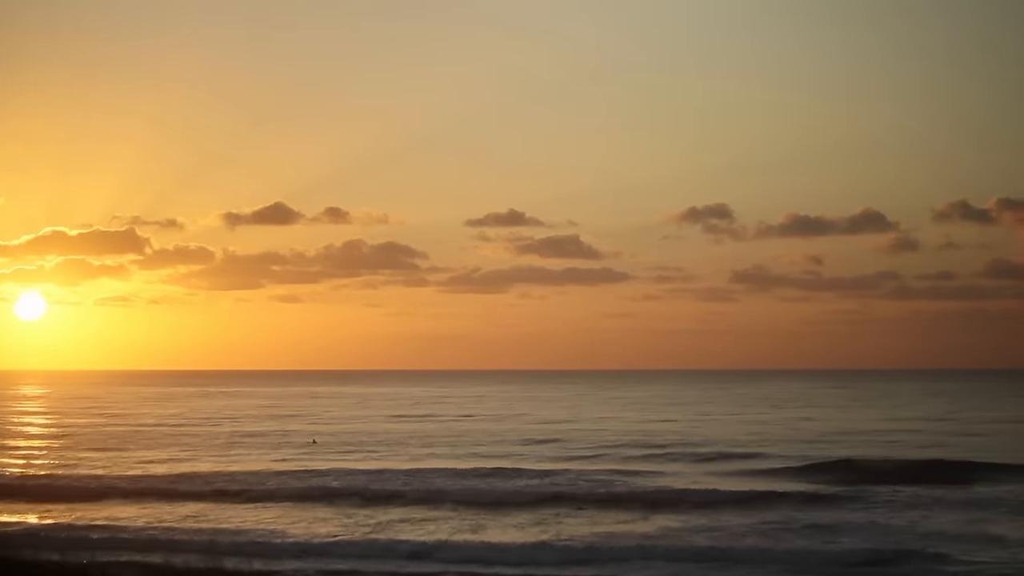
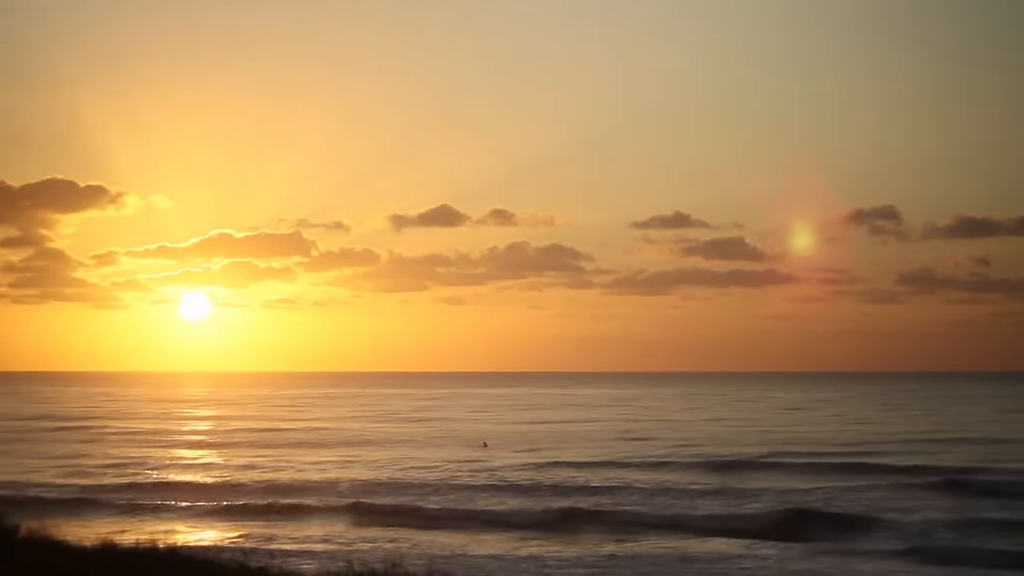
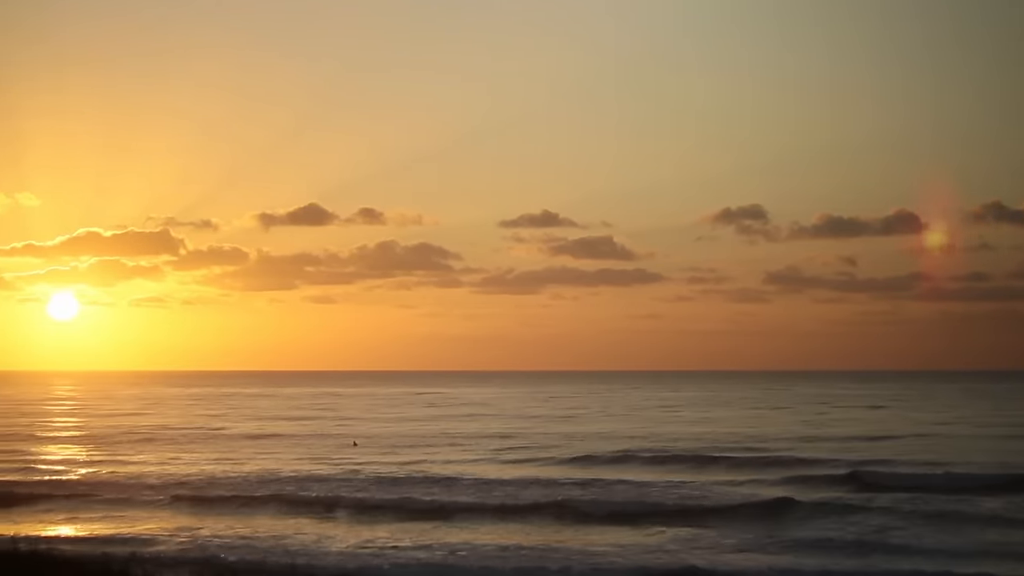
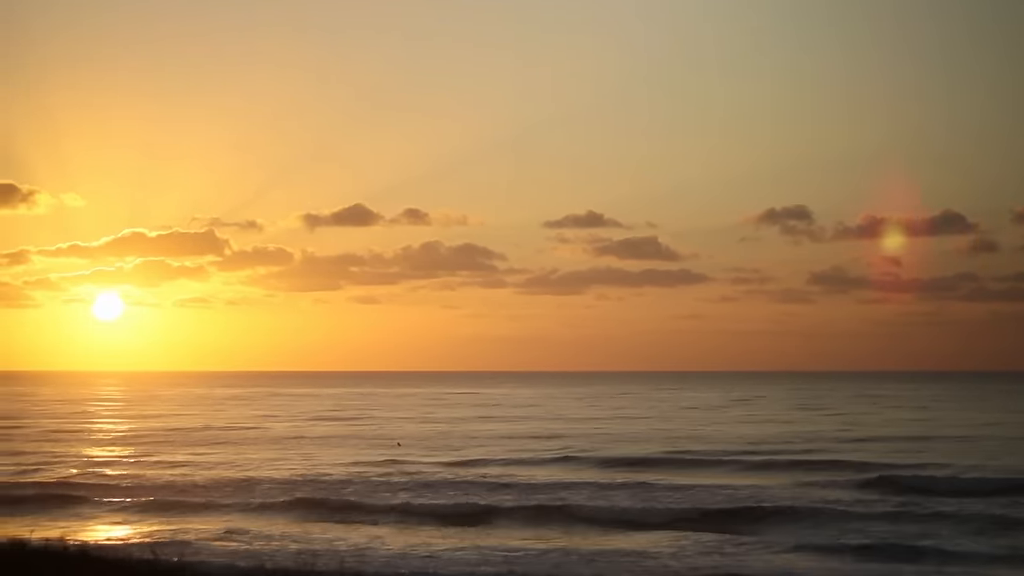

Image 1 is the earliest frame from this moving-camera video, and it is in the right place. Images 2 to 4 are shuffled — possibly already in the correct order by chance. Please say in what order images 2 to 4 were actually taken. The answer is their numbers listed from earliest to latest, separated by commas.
3, 4, 2
